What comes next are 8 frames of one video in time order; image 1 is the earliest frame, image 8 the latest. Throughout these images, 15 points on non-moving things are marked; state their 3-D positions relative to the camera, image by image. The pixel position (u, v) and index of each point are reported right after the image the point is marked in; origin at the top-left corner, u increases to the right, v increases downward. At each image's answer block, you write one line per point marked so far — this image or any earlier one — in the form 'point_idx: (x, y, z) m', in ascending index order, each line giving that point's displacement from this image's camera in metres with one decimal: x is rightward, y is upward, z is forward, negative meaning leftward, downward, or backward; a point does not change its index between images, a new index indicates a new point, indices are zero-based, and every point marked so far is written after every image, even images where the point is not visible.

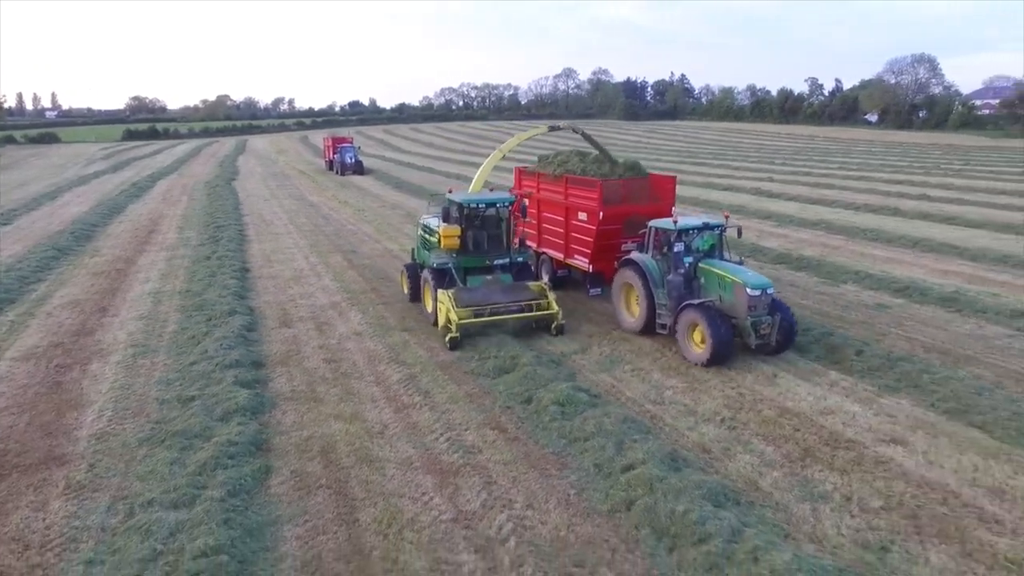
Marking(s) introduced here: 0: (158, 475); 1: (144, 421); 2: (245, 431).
0: (-3.3, -1.7, +6.7) m
1: (-4.0, -1.5, +7.9) m
2: (-2.8, -1.5, +7.5) m
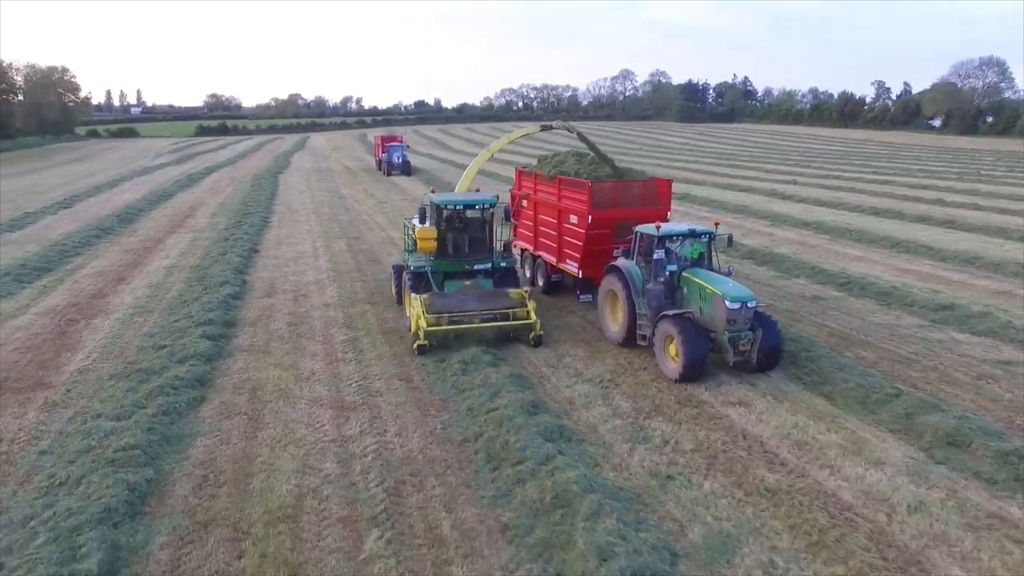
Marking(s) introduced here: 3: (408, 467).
0: (-4.6, -1.3, +8.3) m
1: (-5.2, -1.0, +9.6) m
2: (-4.0, -1.0, +9.1) m
3: (-1.0, -1.7, +6.9) m
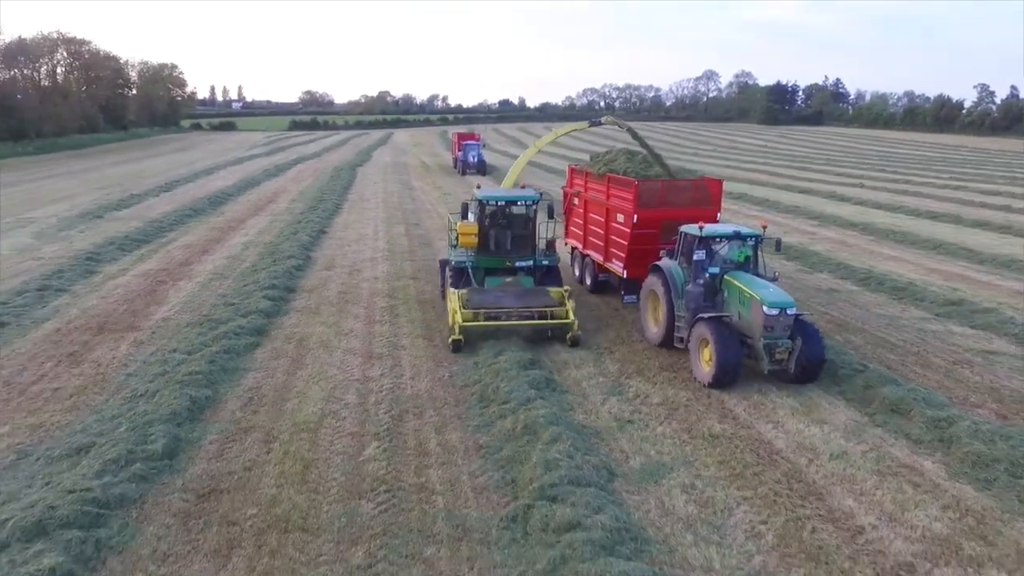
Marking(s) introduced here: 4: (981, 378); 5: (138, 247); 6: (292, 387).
0: (-4.5, -0.7, +10.1) m
1: (-5.0, -0.4, +11.5) m
2: (-3.9, -0.5, +10.8) m
3: (-1.1, -1.3, +8.3) m
4: (+6.1, -1.1, +9.4) m
5: (-9.0, +1.0, +17.4) m
6: (-2.6, -1.2, +8.7) m
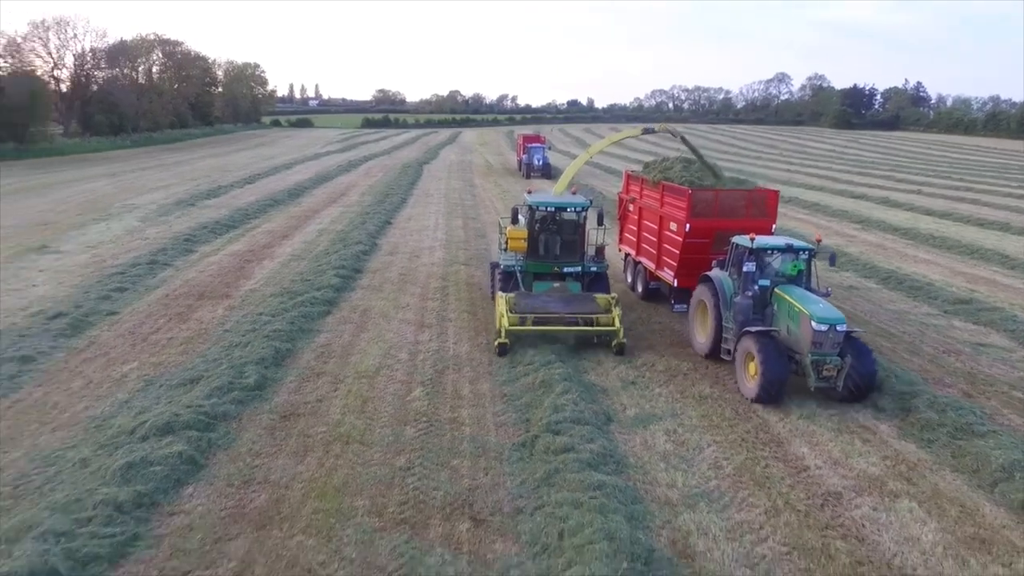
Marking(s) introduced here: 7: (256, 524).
0: (-4.0, -0.3, +12.1) m
1: (-4.3, 0.0, +13.4) m
2: (-3.3, -0.1, +12.7) m
3: (-0.8, -1.0, +10.0) m
4: (+6.5, -1.1, +10.4) m
5: (-7.7, +1.5, +19.7) m
6: (-2.2, -0.8, +10.5) m
7: (-2.1, -1.9, +6.0) m
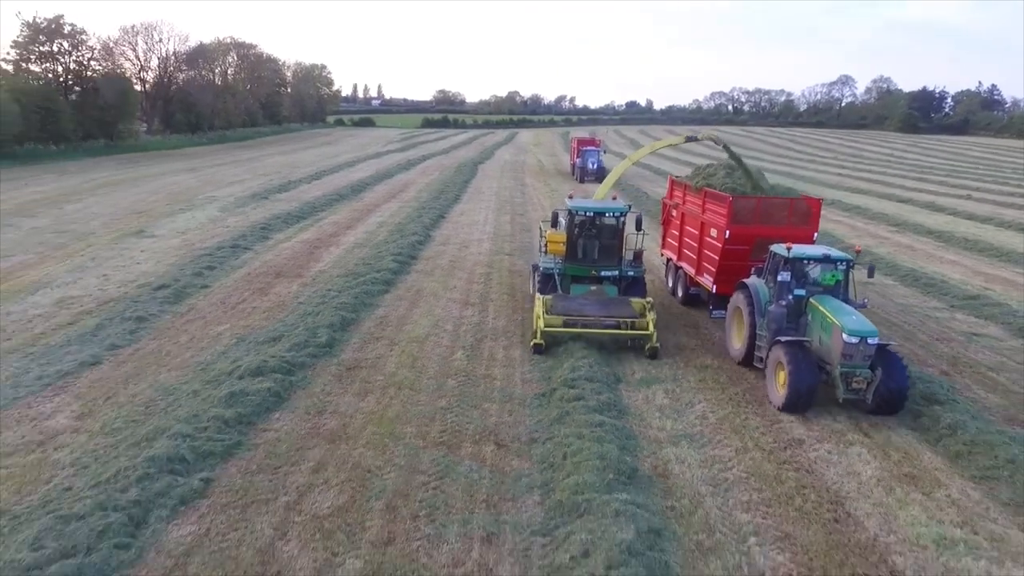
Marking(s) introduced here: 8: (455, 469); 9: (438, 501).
0: (-3.3, +0.1, +13.9) m
1: (-3.6, +0.4, +15.3) m
2: (-2.5, +0.2, +14.5) m
3: (-0.3, -0.7, +11.6) m
4: (+7.0, -1.0, +11.5) m
5: (-6.5, +2.0, +21.8) m
6: (-1.7, -0.5, +12.2) m
7: (-2.0, -1.6, +7.7) m
8: (-0.6, -1.8, +7.1) m
9: (-0.7, -1.9, +6.5) m
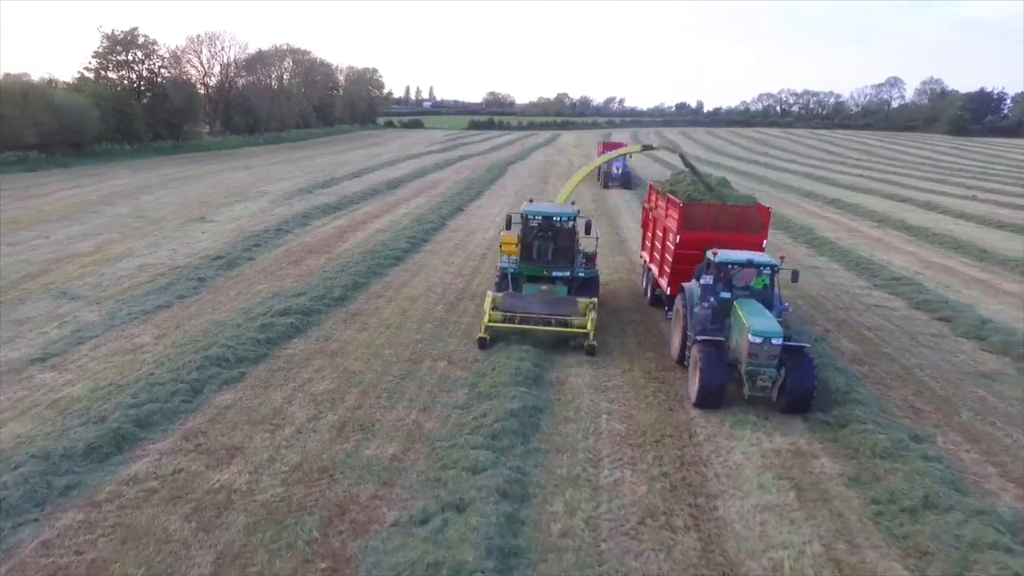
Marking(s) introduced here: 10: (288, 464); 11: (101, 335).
0: (-3.6, +0.7, +17.1) m
1: (-3.8, +1.0, +18.5) m
2: (-2.8, +0.8, +17.6) m
3: (-0.8, -0.1, +14.5) m
4: (+6.5, -0.5, +13.9) m
5: (-6.2, +2.7, +25.2) m
6: (-2.2, +0.1, +15.3) m
7: (-2.7, -1.0, +10.8) m
8: (-1.4, -1.2, +10.1) m
9: (-1.5, -1.3, +9.5) m
10: (-2.3, -1.8, +7.5) m
11: (-6.4, -0.7, +11.3) m
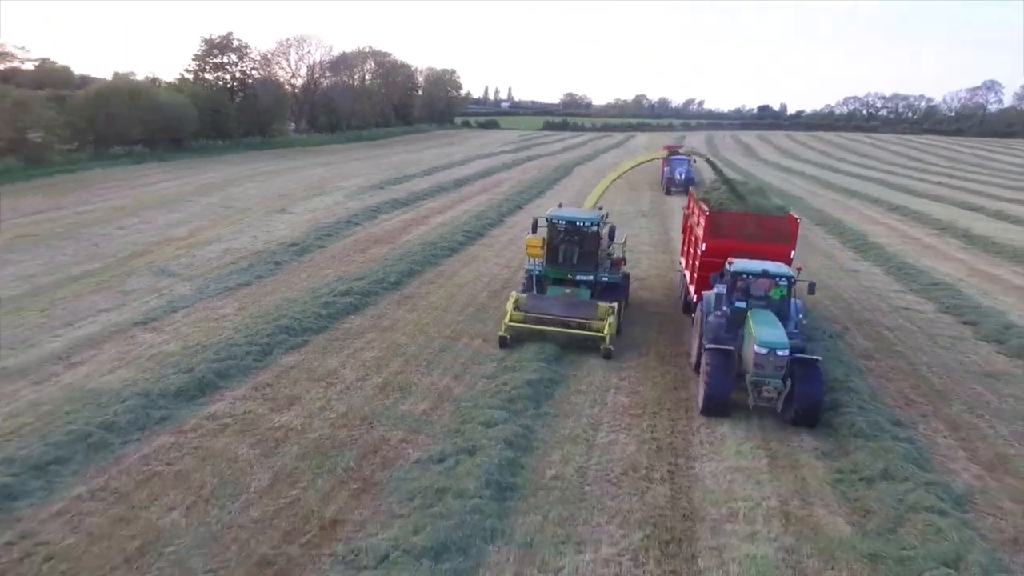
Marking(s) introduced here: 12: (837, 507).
0: (-2.4, +1.0, +18.6) m
1: (-2.4, +1.3, +20.1) m
2: (-1.6, +1.1, +19.1) m
3: (+0.1, +0.1, +15.8) m
4: (+7.2, -0.6, +14.5) m
5: (-4.1, +3.0, +27.0) m
6: (-1.2, +0.4, +16.7) m
7: (-2.2, -0.7, +12.3) m
8: (-1.0, -1.0, +11.5) m
9: (-1.2, -1.1, +10.9) m
10: (-2.2, -1.5, +9.0) m
11: (-5.9, -0.3, +13.2) m
12: (+3.3, -2.2, +7.3) m
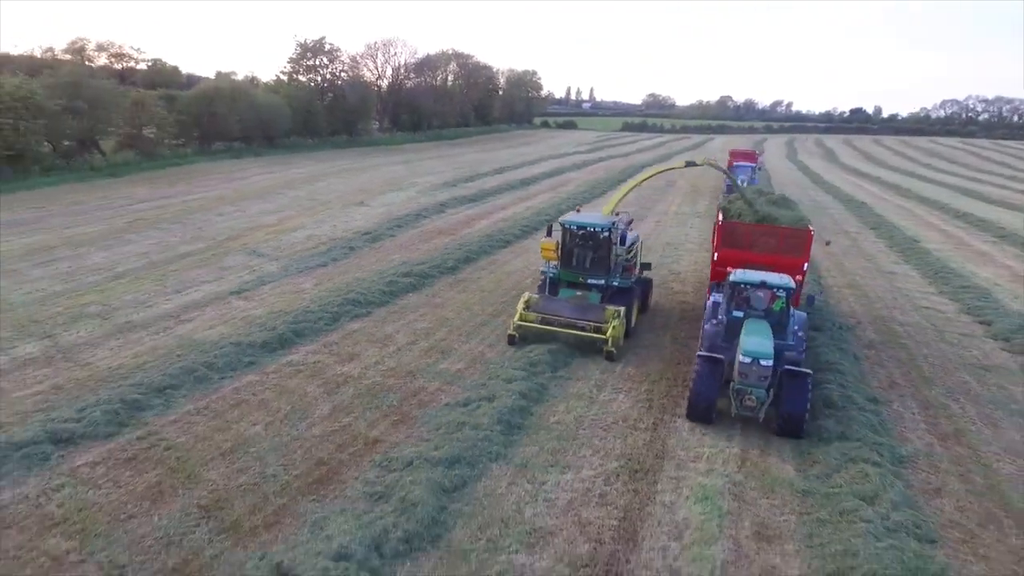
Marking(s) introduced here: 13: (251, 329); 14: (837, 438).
0: (-1.0, +1.4, +20.6) m
1: (-0.9, +1.7, +22.0) m
2: (-0.1, +1.4, +20.9) m
3: (+1.1, +0.4, +17.5) m
4: (+8.1, -0.5, +15.4) m
5: (-1.7, +3.4, +29.0) m
6: (0.0, +0.7, +18.5) m
7: (-1.6, -0.3, +14.2) m
8: (-0.4, -0.6, +13.3) m
9: (-0.7, -0.8, +12.7) m
10: (-1.9, -1.2, +10.9) m
11: (-5.1, +0.2, +15.5) m
12: (+3.4, -2.0, +8.7) m
13: (-4.3, -0.7, +12.0) m
14: (+4.1, -1.9, +9.1) m
